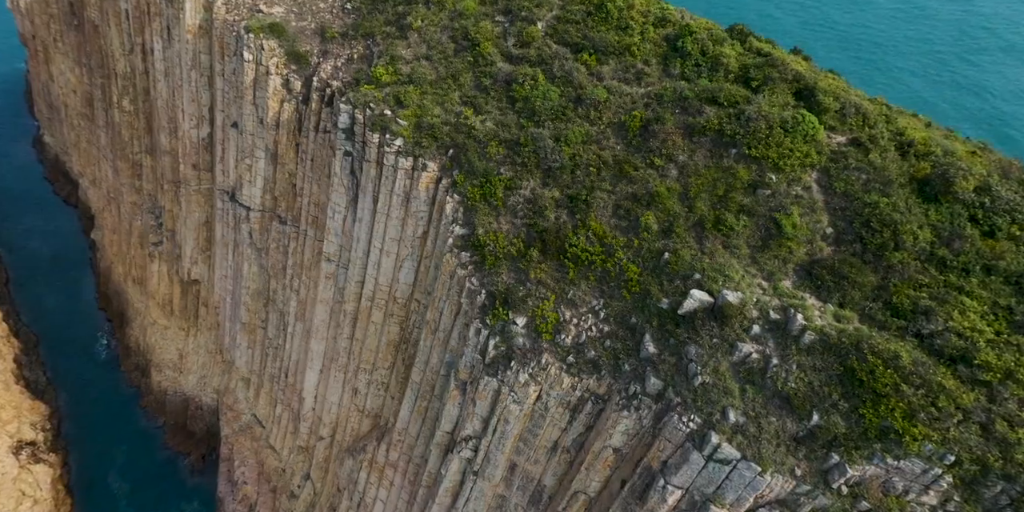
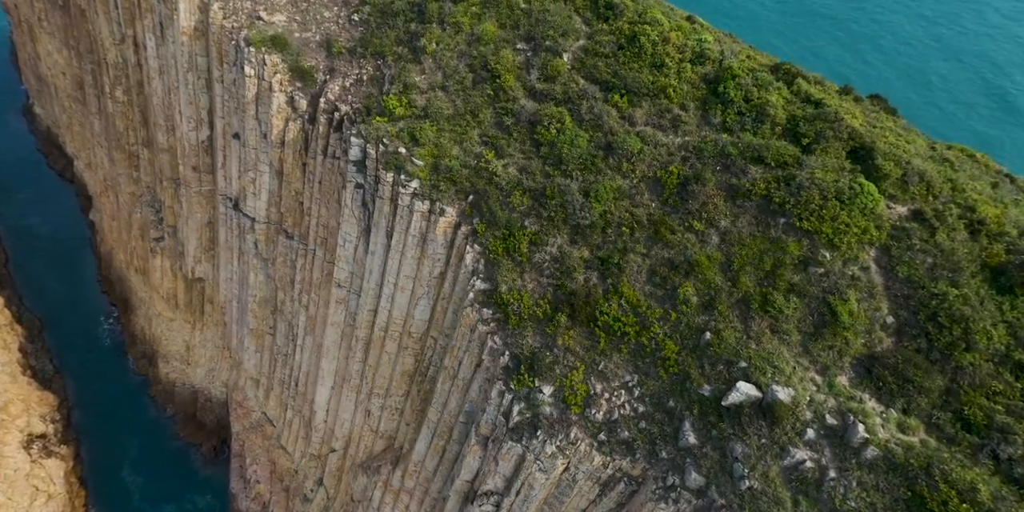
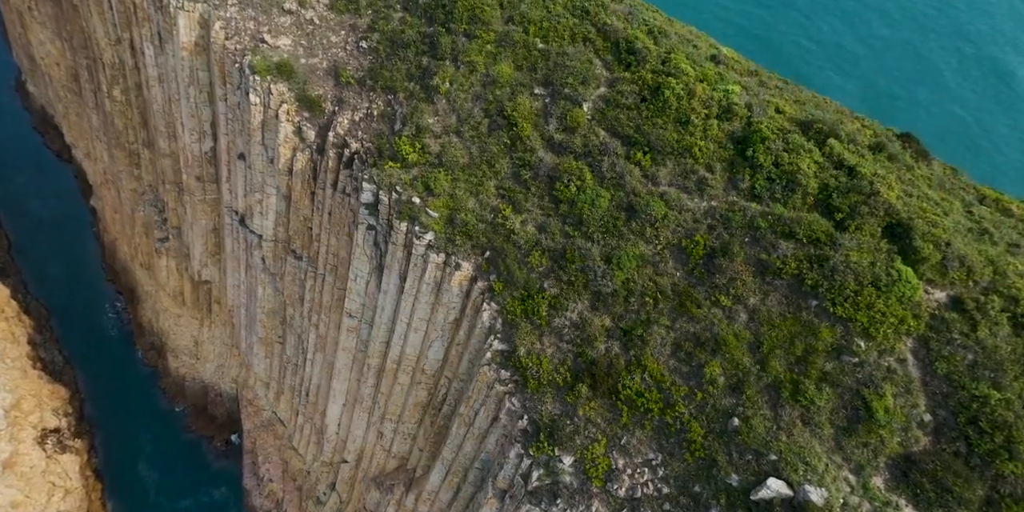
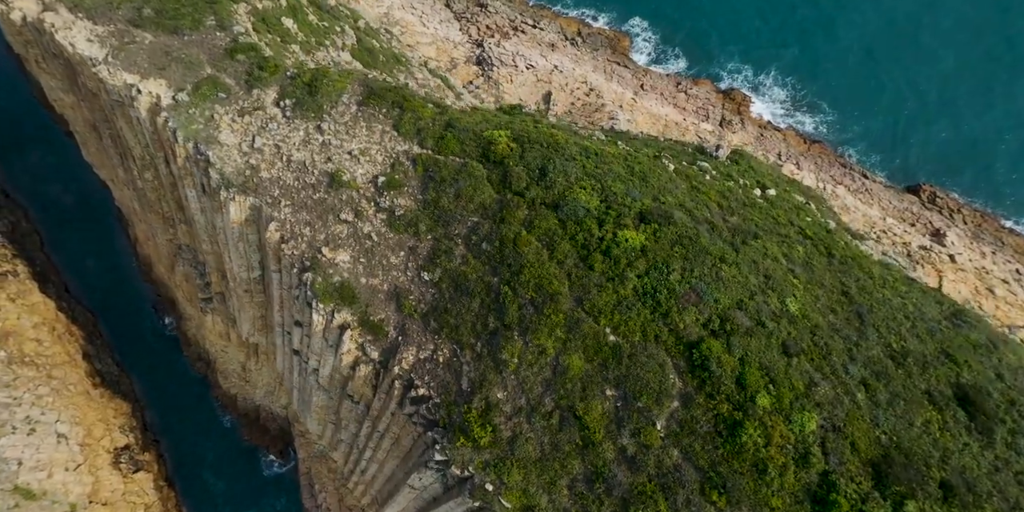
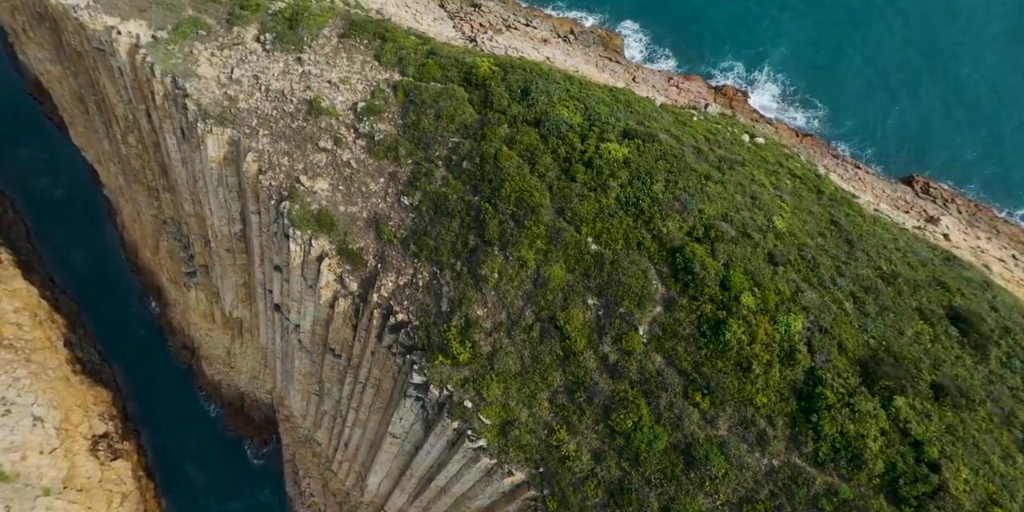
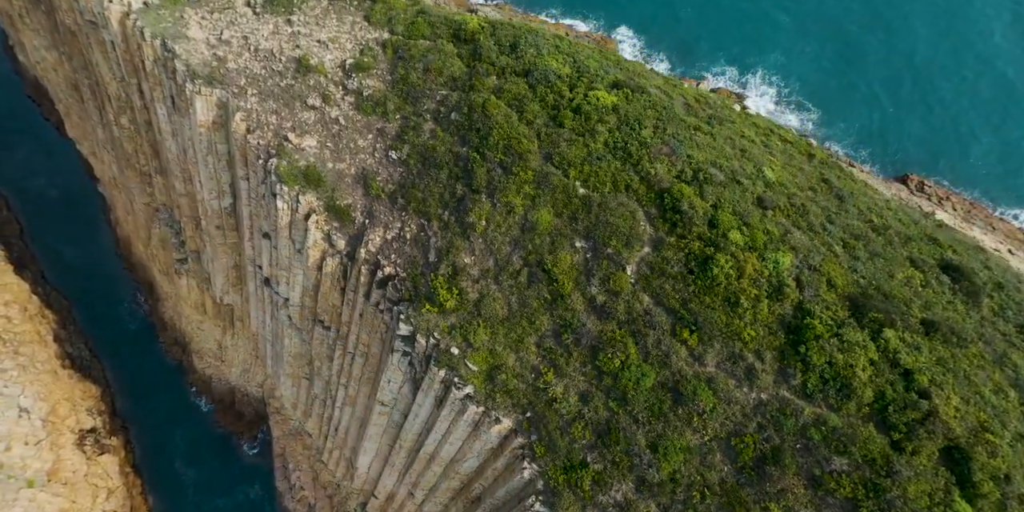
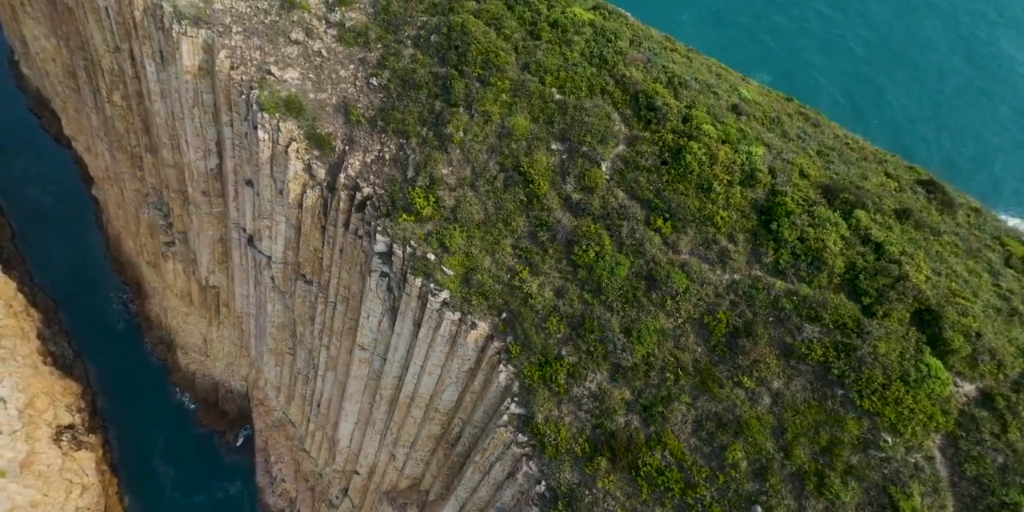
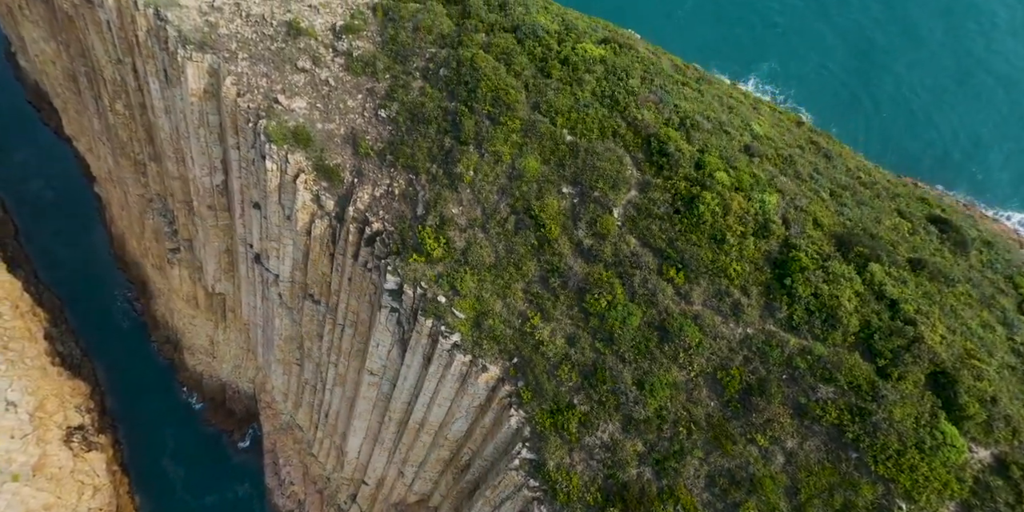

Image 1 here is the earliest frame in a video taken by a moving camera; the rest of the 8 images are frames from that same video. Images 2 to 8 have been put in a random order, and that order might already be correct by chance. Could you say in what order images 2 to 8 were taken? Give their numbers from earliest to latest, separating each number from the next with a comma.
2, 3, 7, 8, 6, 5, 4
